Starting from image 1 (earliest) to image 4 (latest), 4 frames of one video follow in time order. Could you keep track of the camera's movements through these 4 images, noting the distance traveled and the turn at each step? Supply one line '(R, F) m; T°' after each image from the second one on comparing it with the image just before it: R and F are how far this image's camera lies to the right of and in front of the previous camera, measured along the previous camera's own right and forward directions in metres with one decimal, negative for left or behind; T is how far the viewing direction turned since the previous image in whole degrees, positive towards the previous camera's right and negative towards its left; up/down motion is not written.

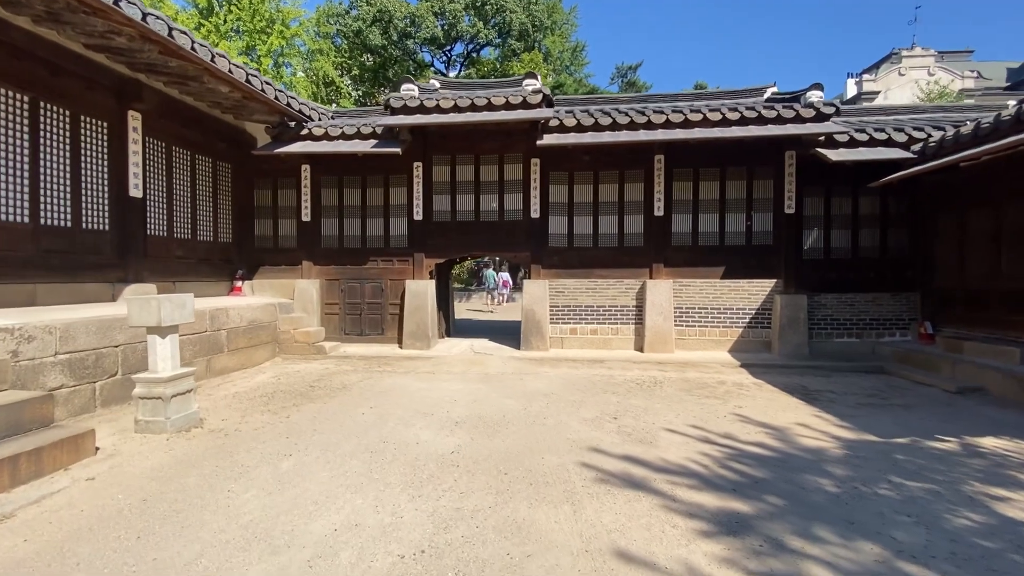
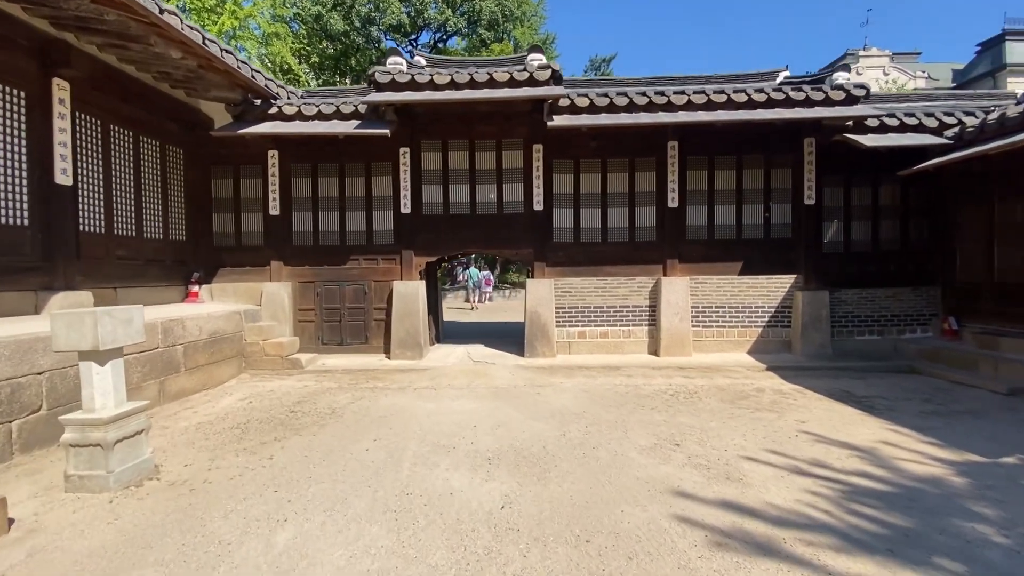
(-0.8, +1.2) m; +4°
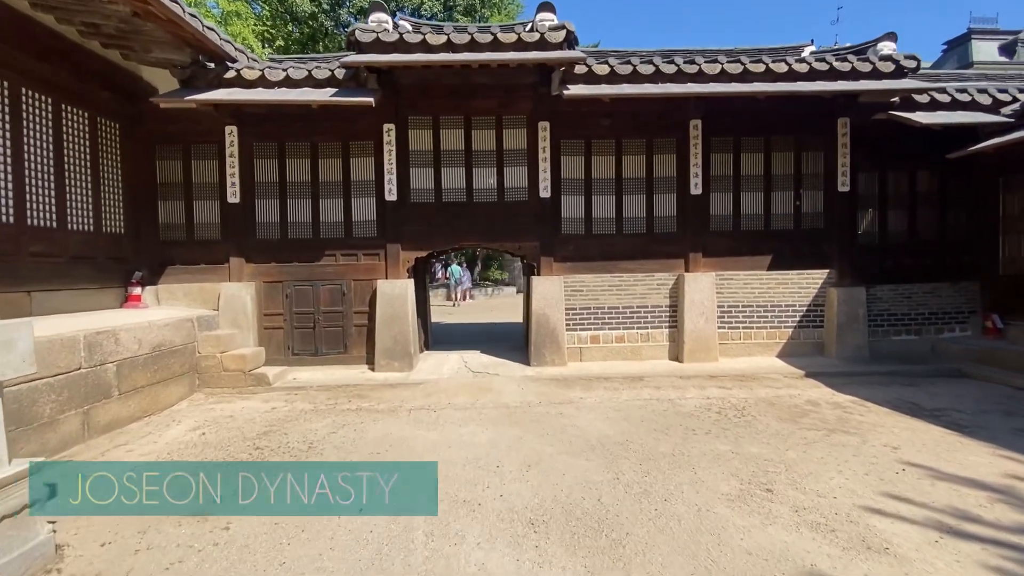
(-0.6, +1.3) m; +3°
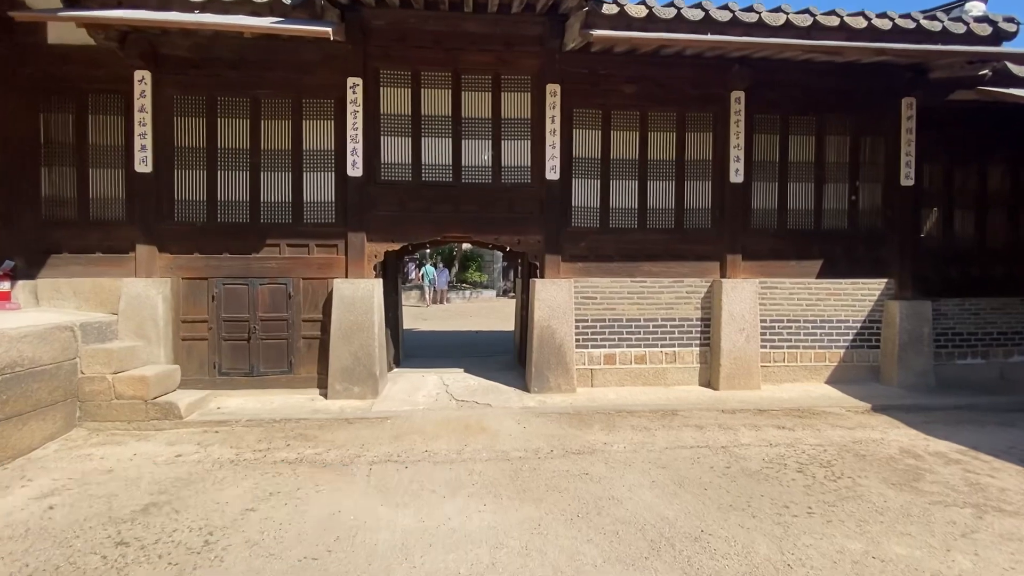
(-0.3, +1.8) m; +3°
